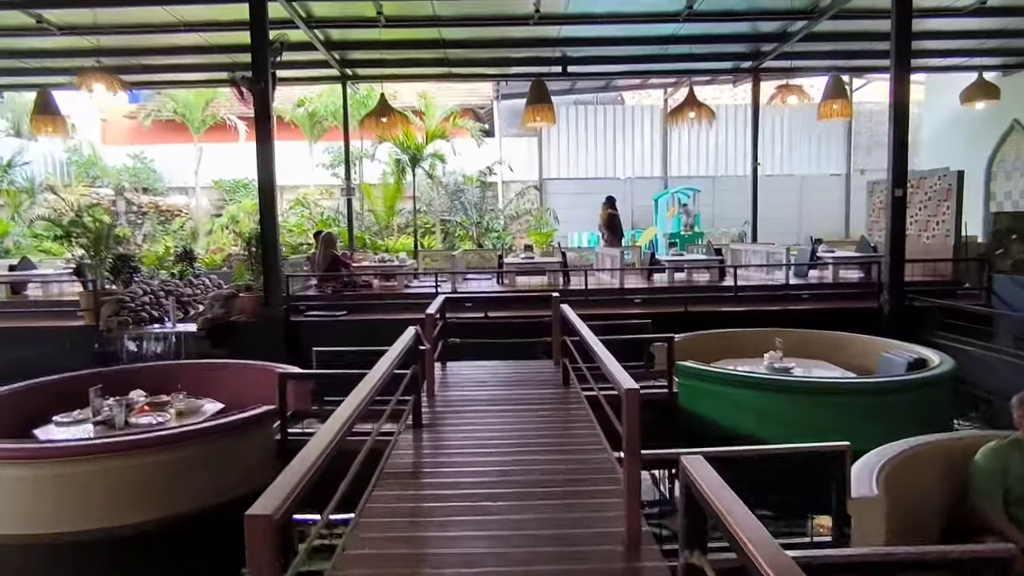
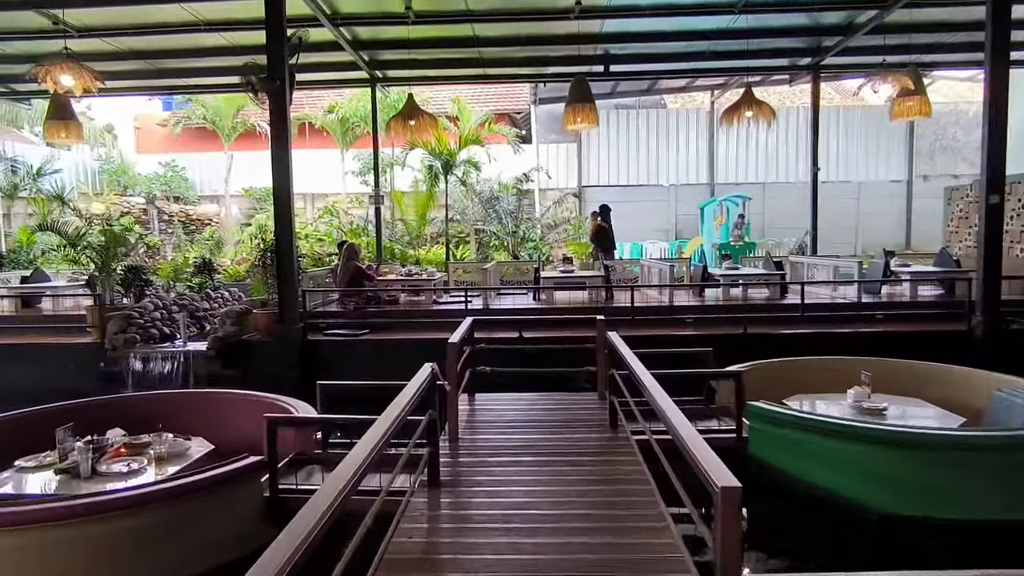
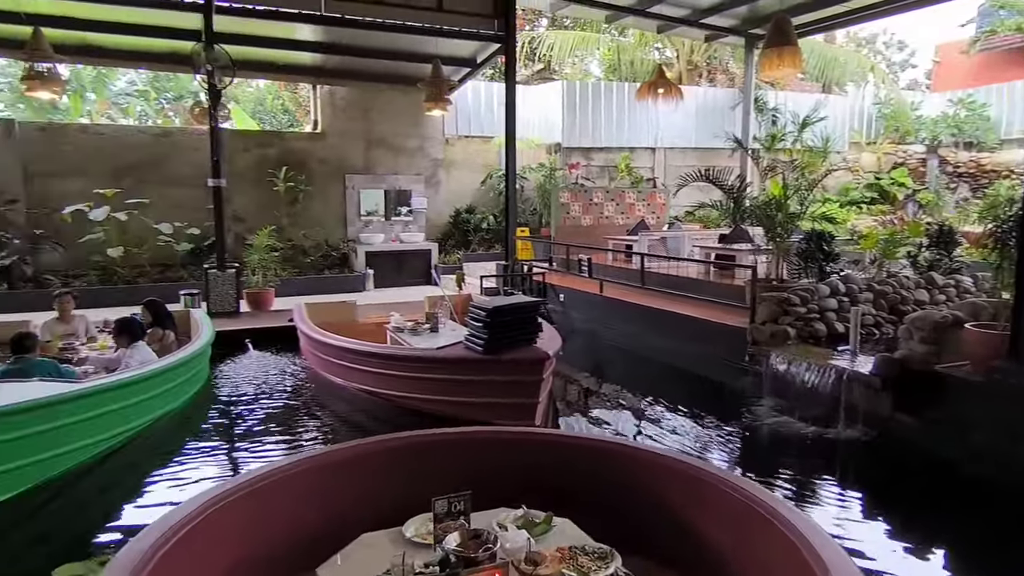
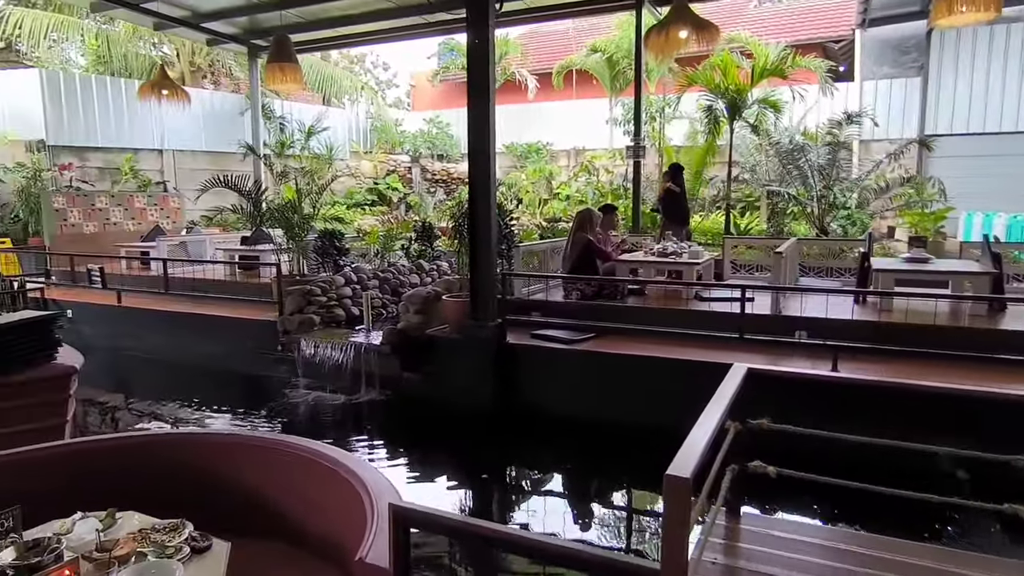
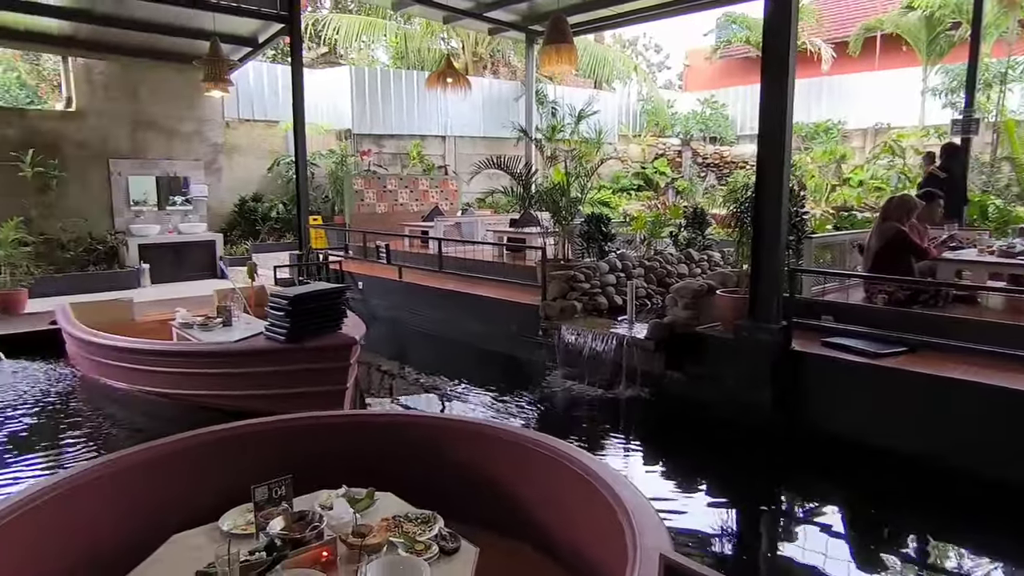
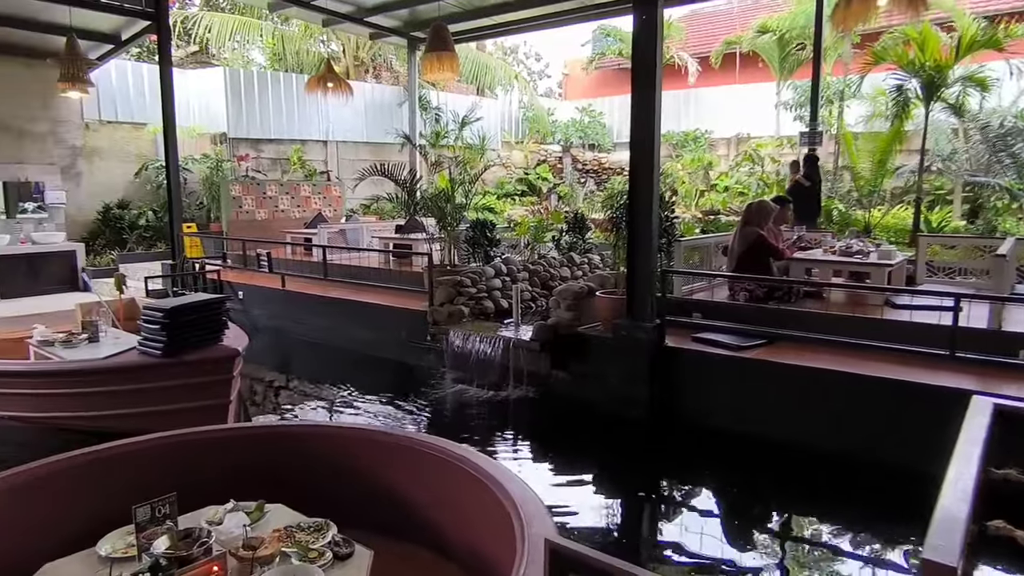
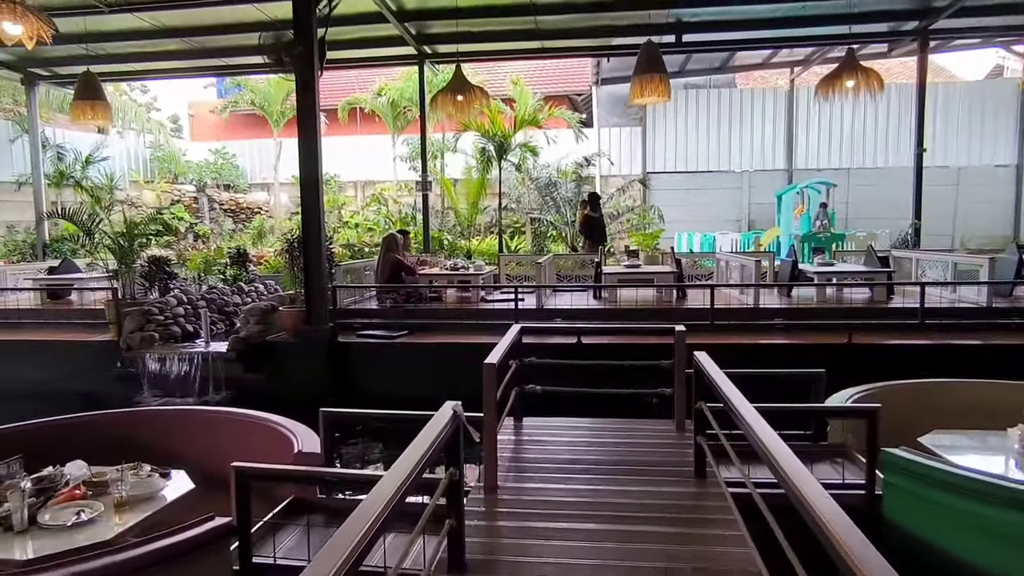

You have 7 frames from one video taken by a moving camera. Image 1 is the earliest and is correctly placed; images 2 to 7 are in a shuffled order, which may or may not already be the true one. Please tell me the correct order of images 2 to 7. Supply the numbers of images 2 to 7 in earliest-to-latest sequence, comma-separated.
2, 7, 4, 6, 5, 3
